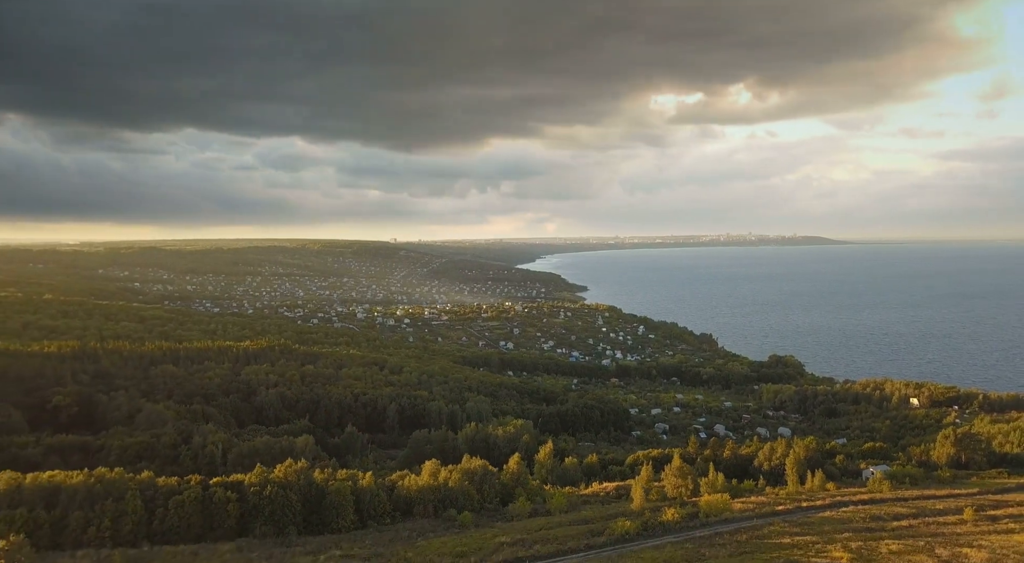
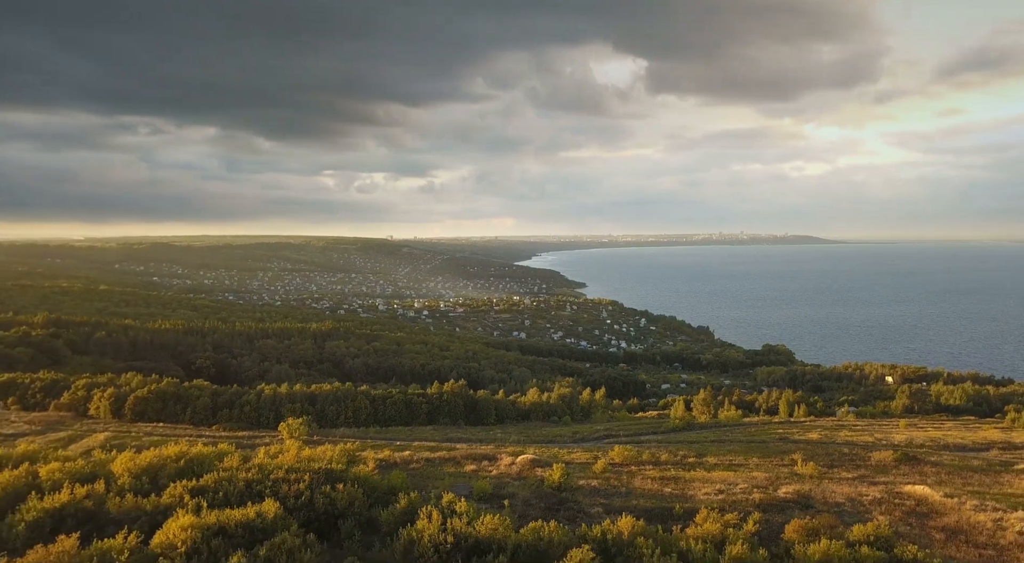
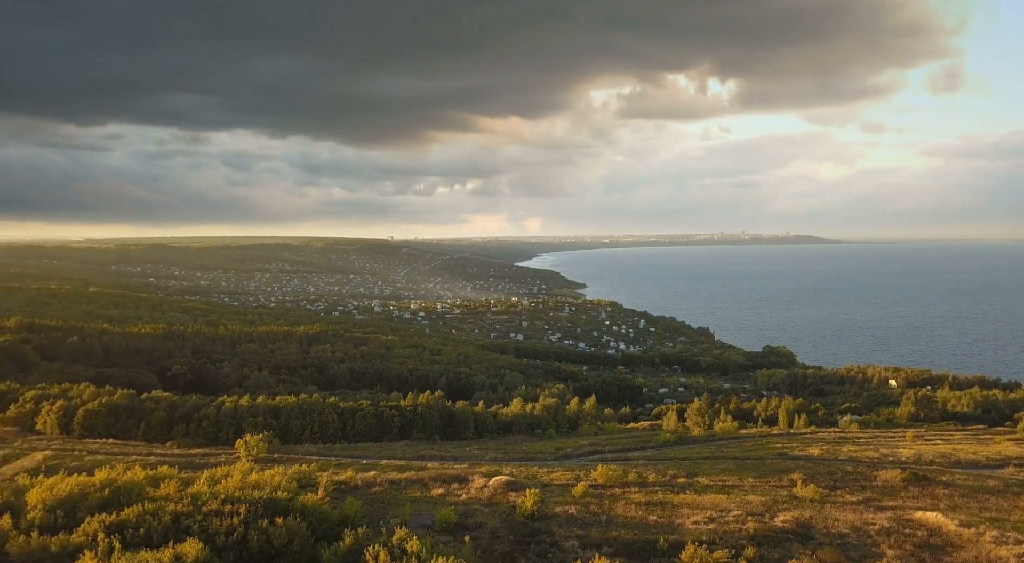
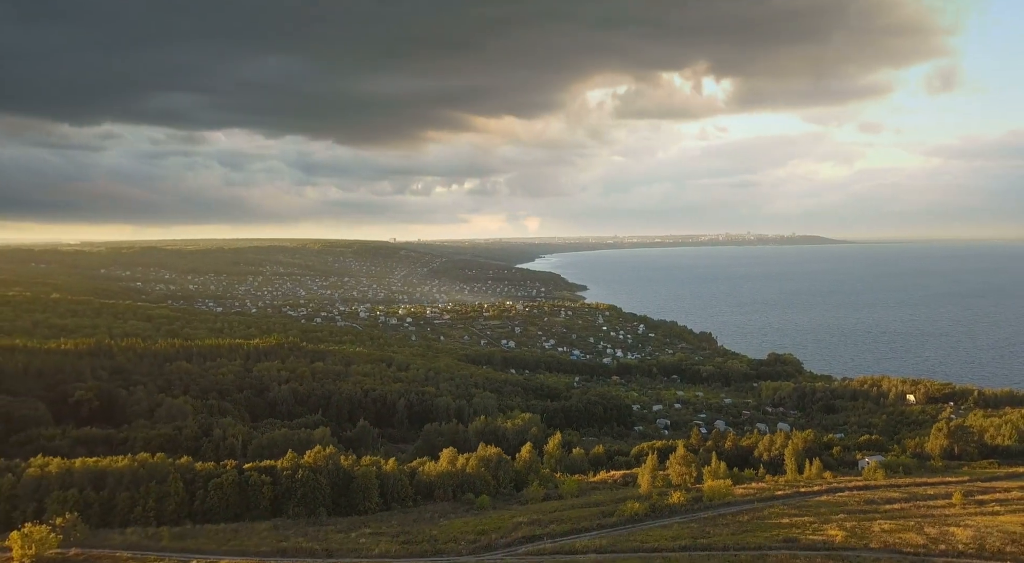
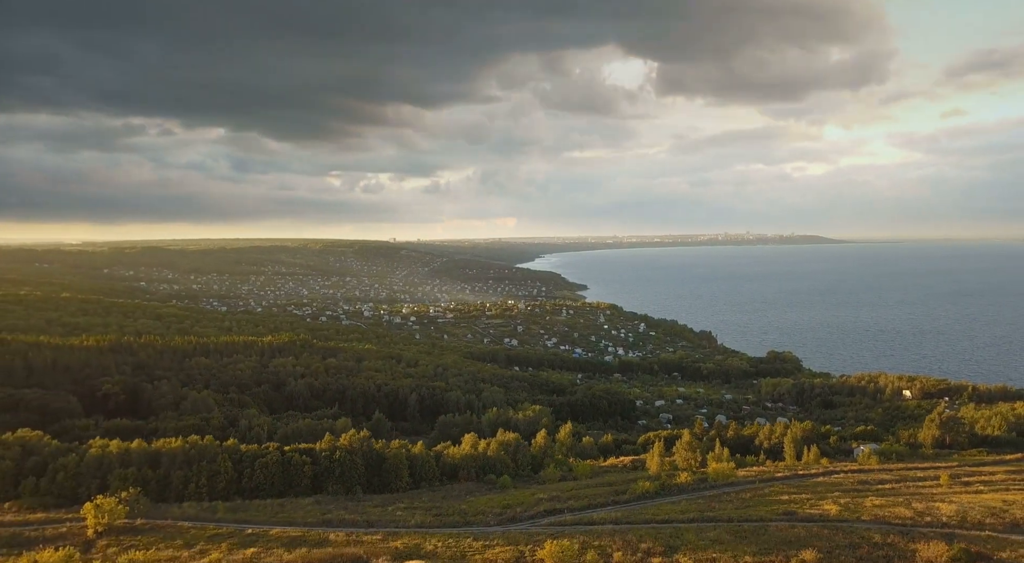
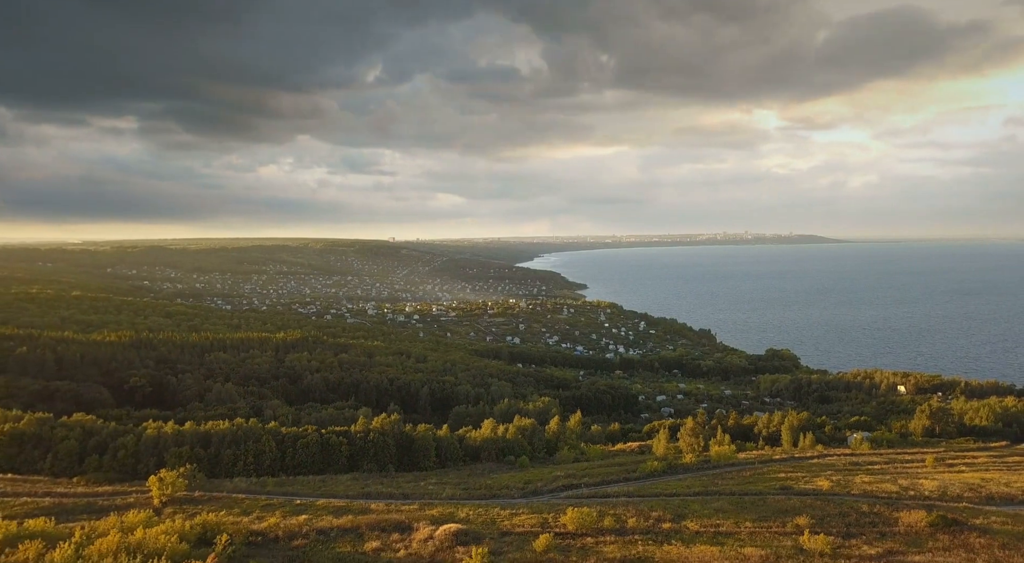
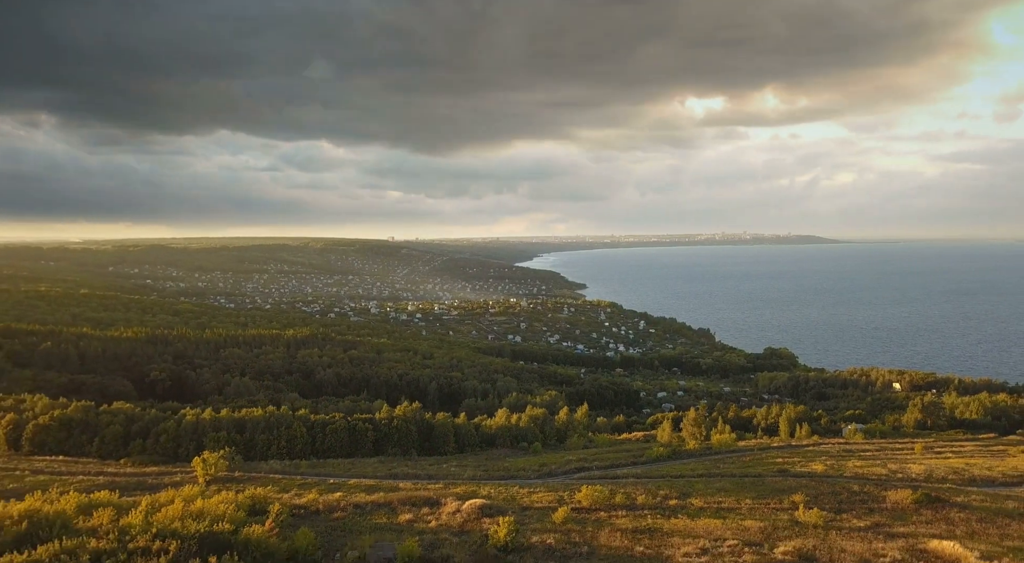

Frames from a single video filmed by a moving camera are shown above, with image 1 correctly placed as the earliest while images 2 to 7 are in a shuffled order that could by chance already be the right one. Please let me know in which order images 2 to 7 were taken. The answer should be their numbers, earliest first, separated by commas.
4, 5, 6, 7, 3, 2
